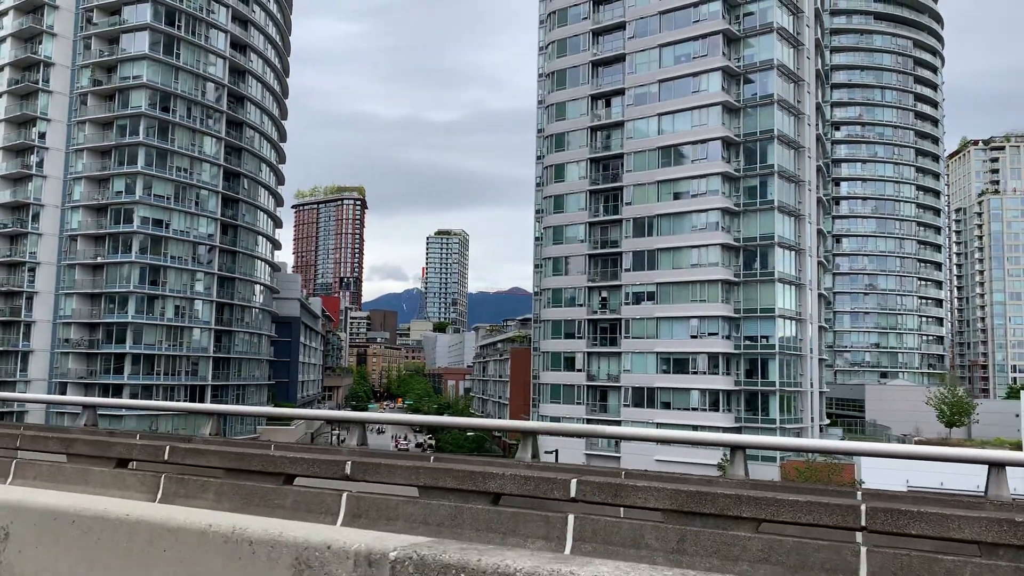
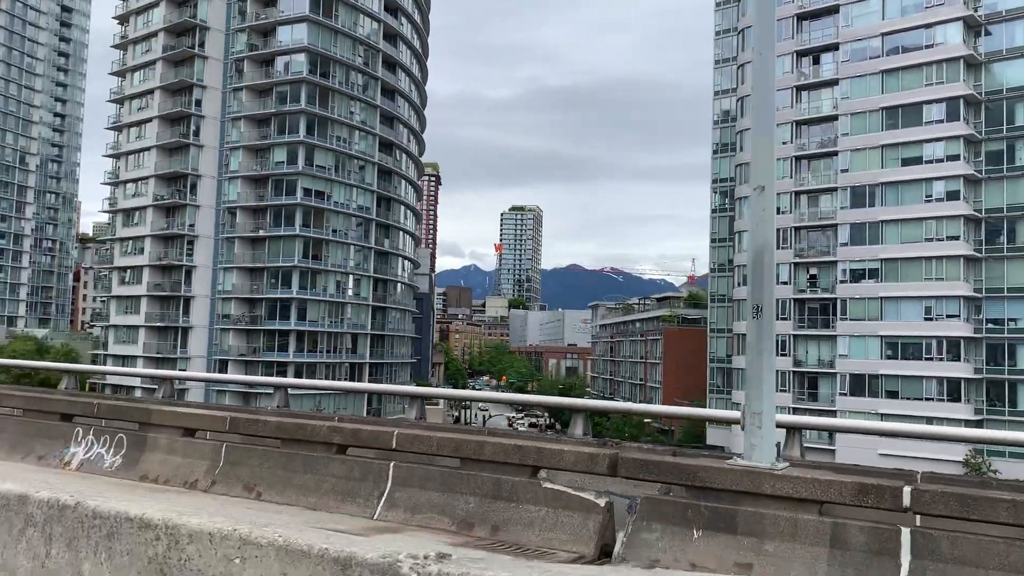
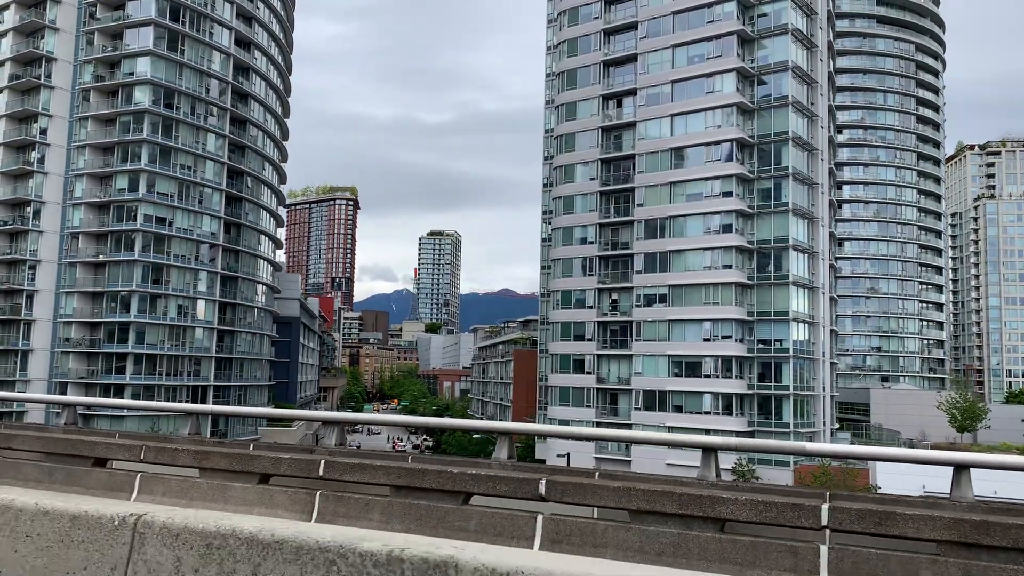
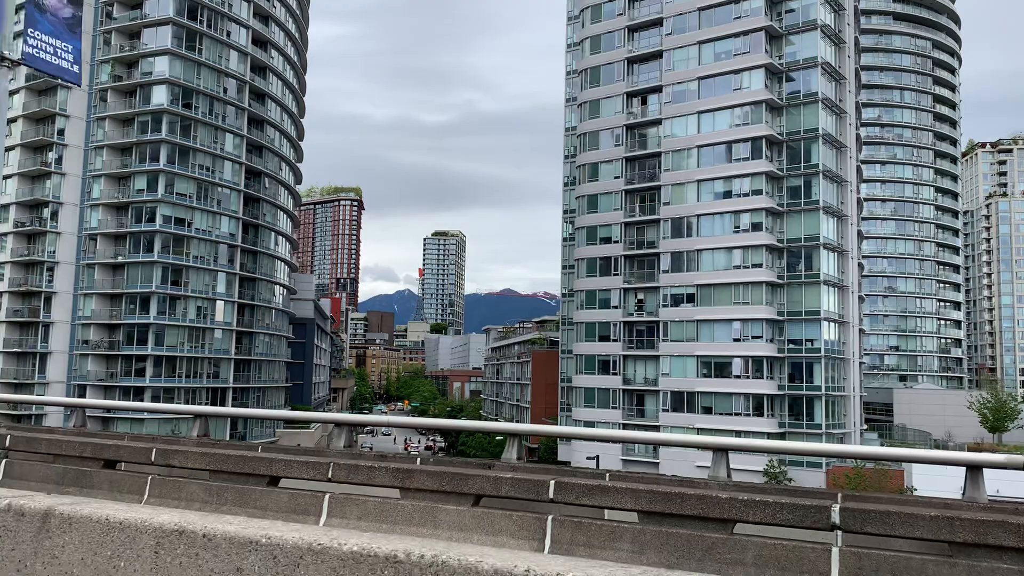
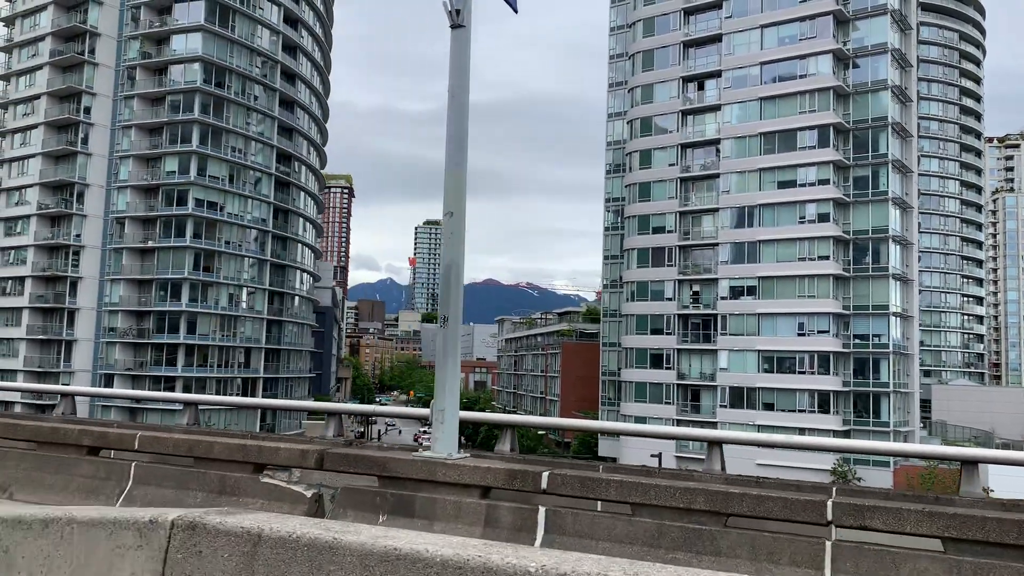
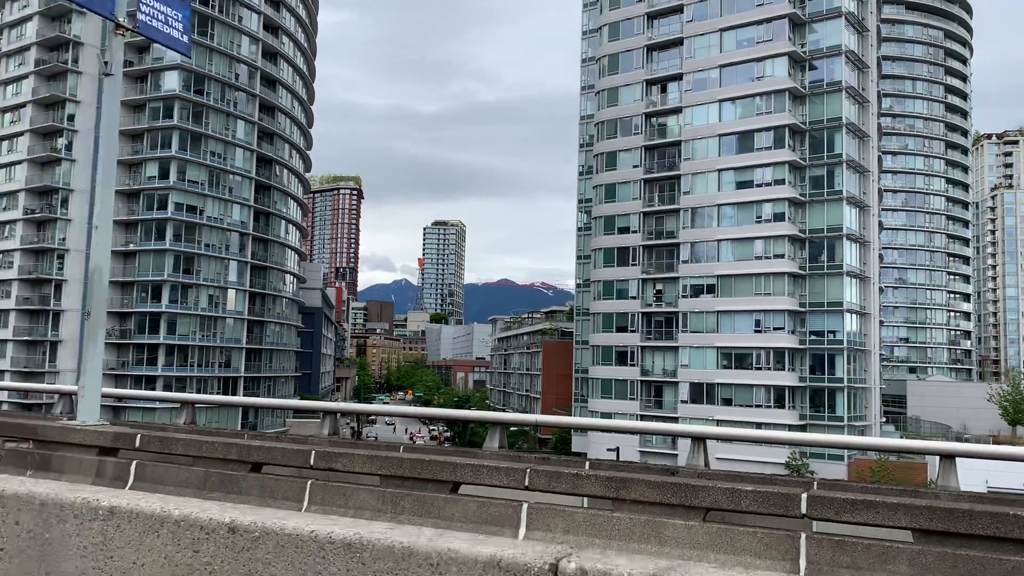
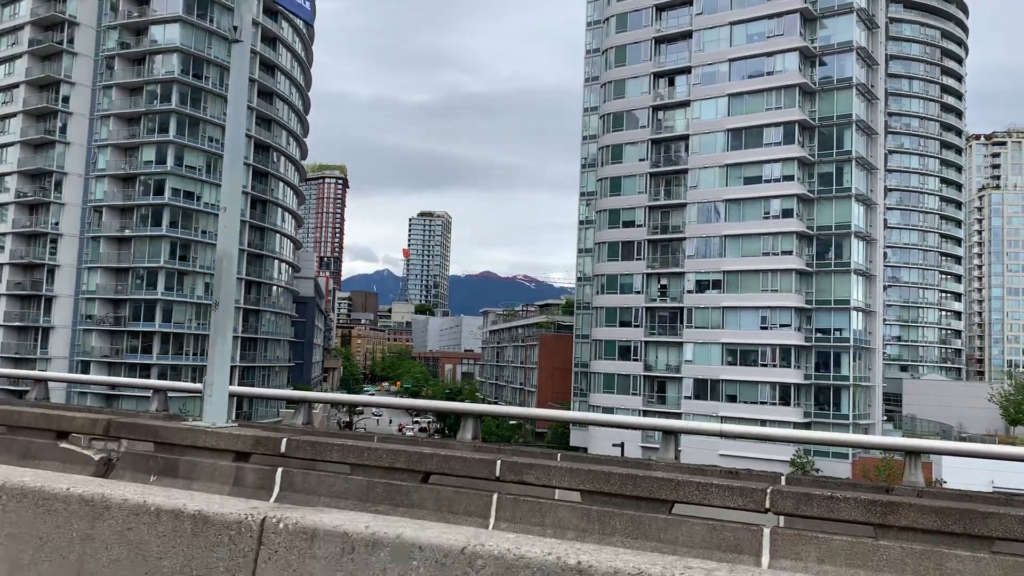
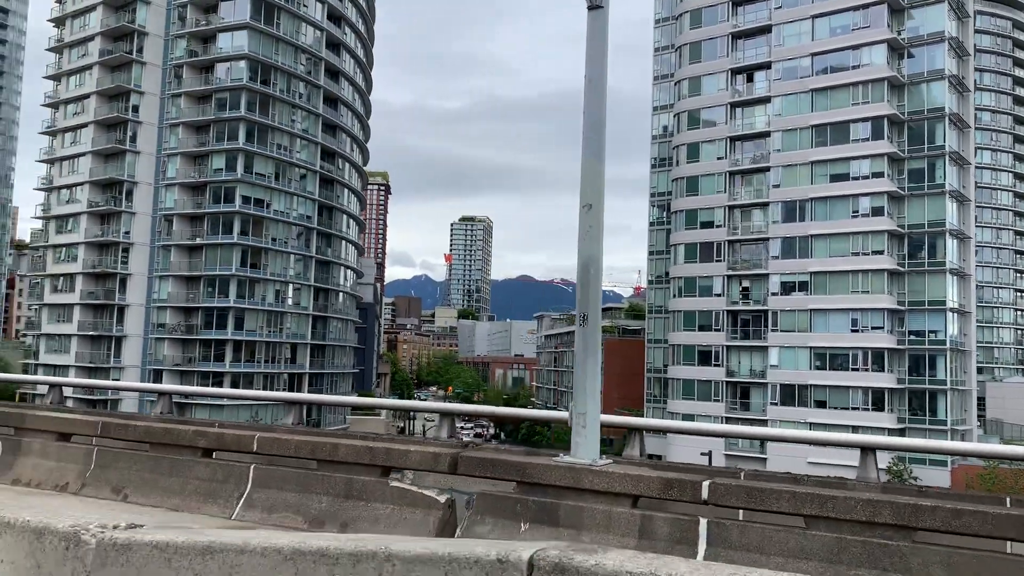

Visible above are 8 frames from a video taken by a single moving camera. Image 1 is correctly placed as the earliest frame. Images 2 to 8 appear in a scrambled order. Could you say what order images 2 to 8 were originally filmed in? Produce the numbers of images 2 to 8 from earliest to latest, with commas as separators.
3, 4, 6, 7, 5, 8, 2
